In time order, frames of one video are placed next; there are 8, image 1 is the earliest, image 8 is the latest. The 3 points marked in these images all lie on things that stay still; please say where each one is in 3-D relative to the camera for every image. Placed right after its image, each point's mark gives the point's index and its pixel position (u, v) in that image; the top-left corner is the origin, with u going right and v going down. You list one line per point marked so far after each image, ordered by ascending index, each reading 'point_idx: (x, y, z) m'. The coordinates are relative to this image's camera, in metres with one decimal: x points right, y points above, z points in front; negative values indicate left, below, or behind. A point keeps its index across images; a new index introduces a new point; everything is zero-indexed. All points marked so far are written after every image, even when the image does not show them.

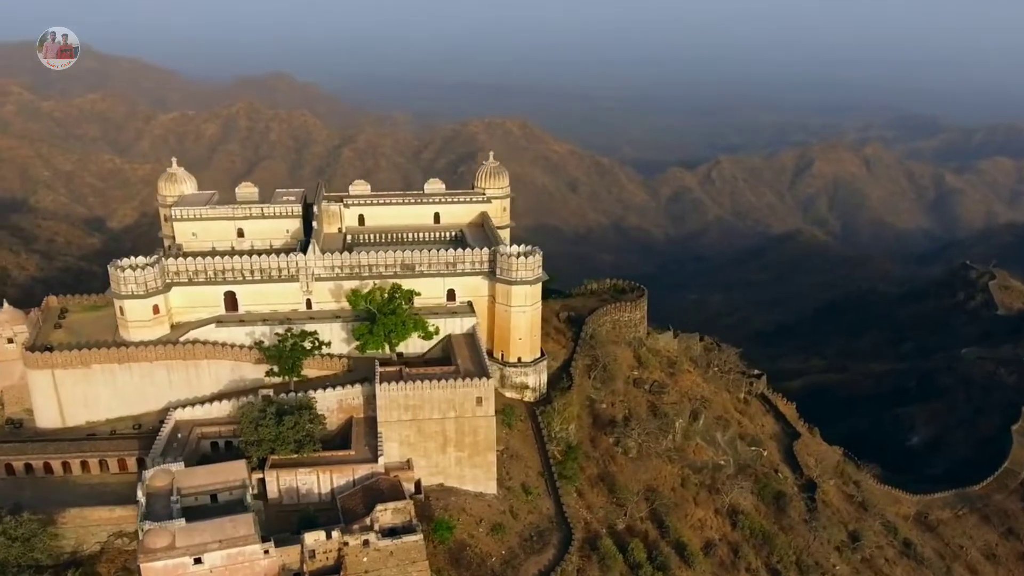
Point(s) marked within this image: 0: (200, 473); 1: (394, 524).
0: (-6.7, -4.0, +19.3) m
1: (-2.5, -5.1, +19.3) m
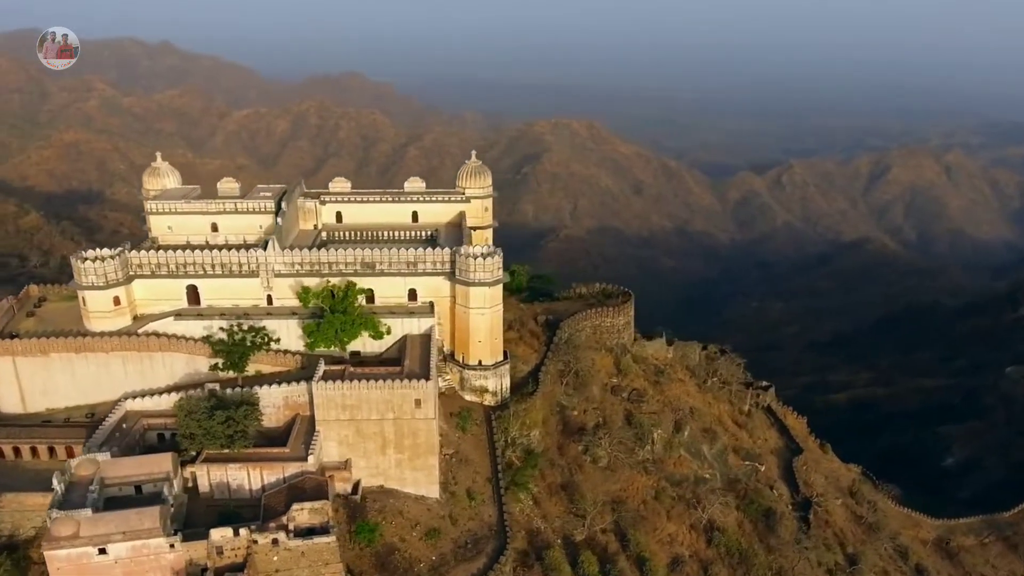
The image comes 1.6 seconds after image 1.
0: (-8.4, -3.8, +19.5) m
1: (-4.3, -5.0, +19.1) m
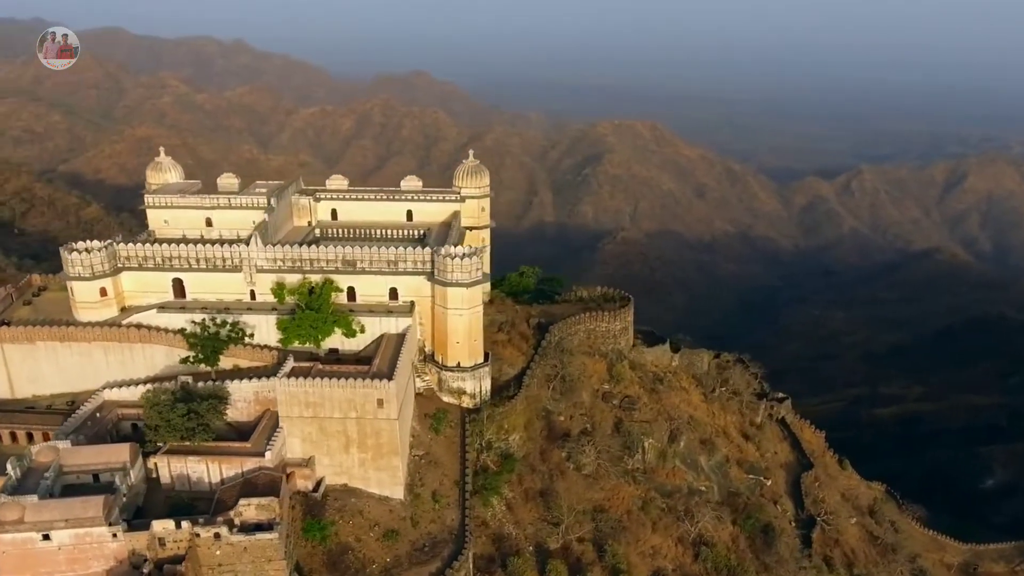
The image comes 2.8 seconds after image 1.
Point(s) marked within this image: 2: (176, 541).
0: (-9.5, -3.6, +19.9) m
1: (-5.4, -5.0, +19.2) m
2: (-6.9, -5.2, +18.3) m
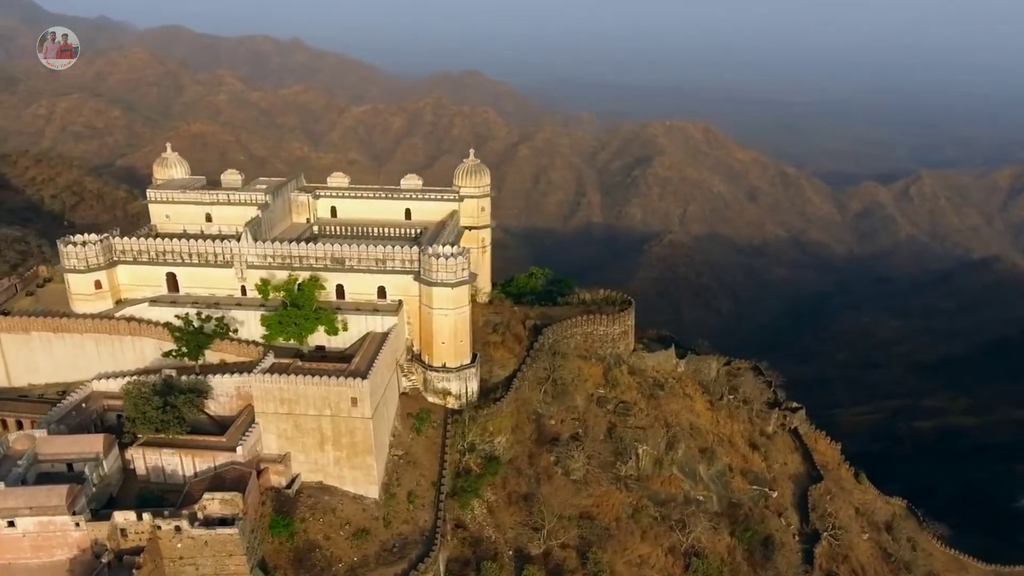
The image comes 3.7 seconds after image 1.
0: (-10.2, -3.5, +20.2) m
1: (-6.2, -4.9, +19.3) m
2: (-7.7, -5.0, +18.4) m
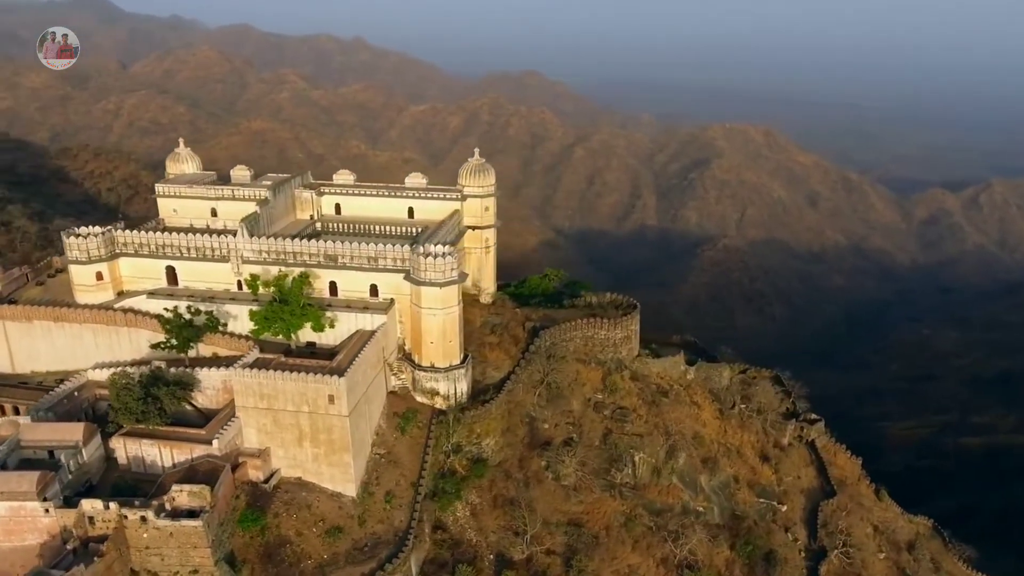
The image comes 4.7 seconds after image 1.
0: (-10.8, -3.2, +20.6) m
1: (-7.0, -4.7, +19.4) m
2: (-8.5, -4.9, +18.7) m
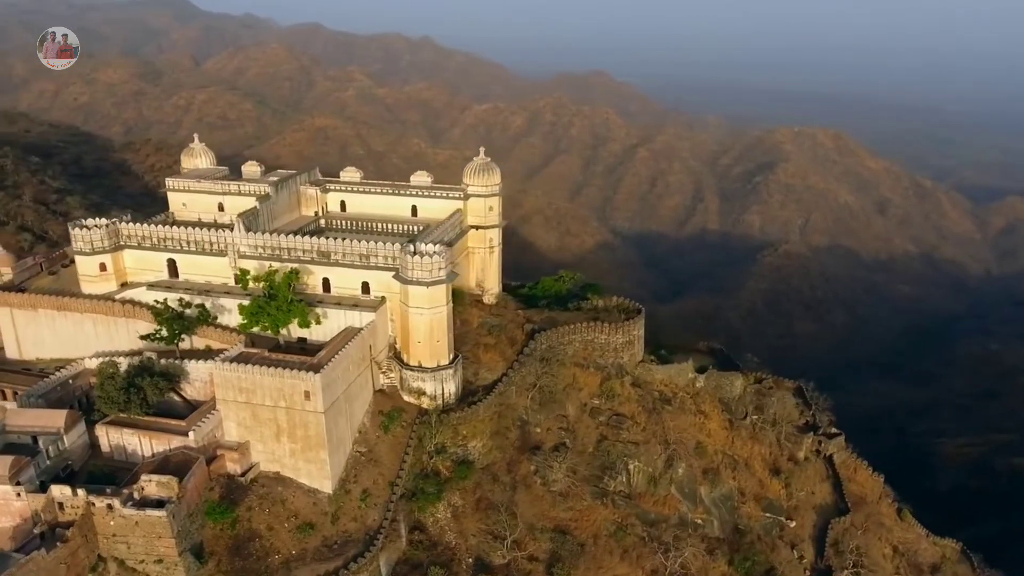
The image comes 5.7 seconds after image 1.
0: (-11.5, -3.0, +21.2) m
1: (-7.7, -4.6, +19.7) m
2: (-9.4, -4.7, +19.1) m
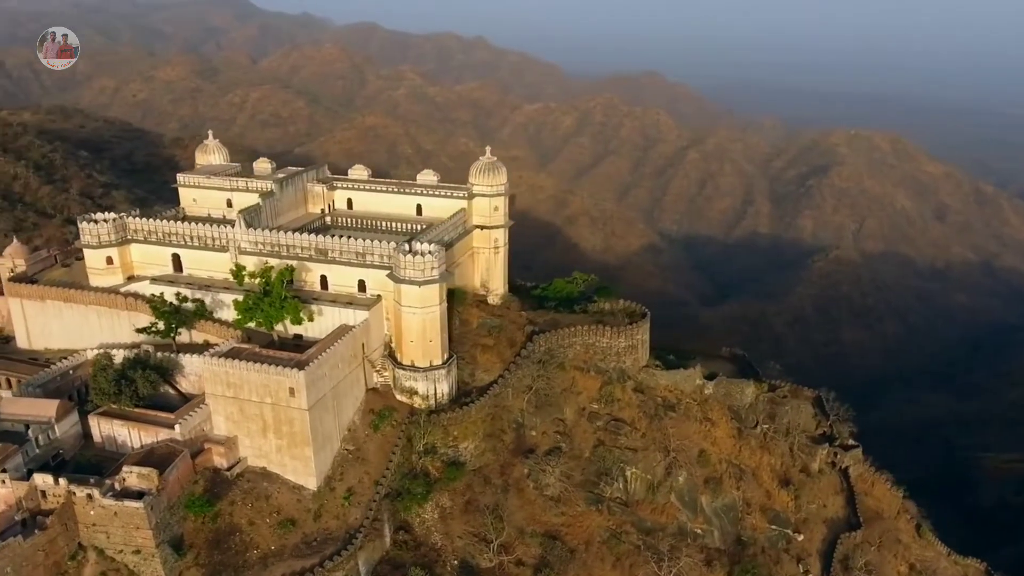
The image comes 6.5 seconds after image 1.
0: (-11.9, -2.8, +21.6) m
1: (-8.3, -4.5, +19.9) m
2: (-9.9, -4.5, +19.4) m
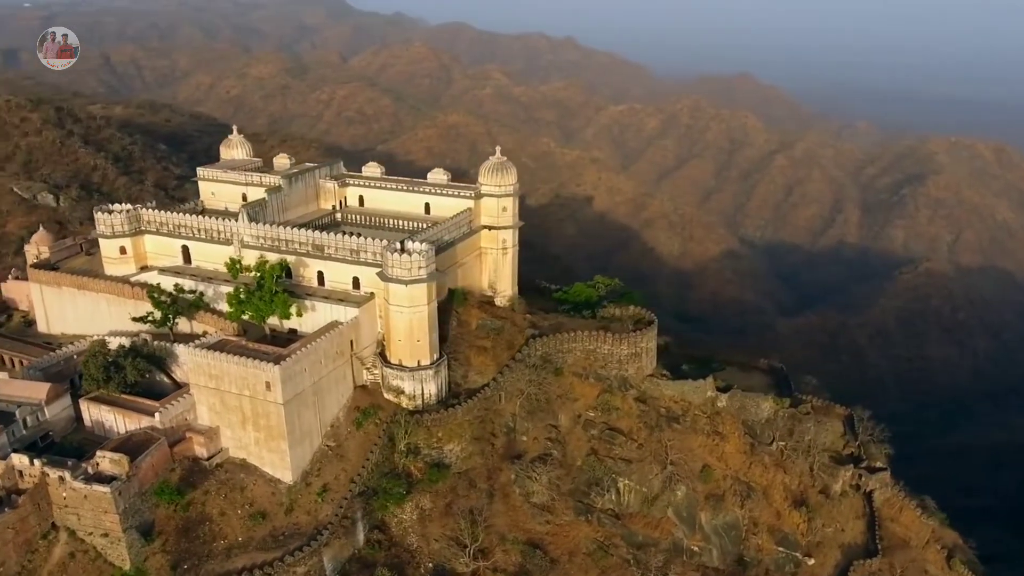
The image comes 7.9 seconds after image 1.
0: (-12.5, -2.4, +22.5) m
1: (-9.1, -4.2, +20.4) m
2: (-10.8, -4.2, +20.1) m
